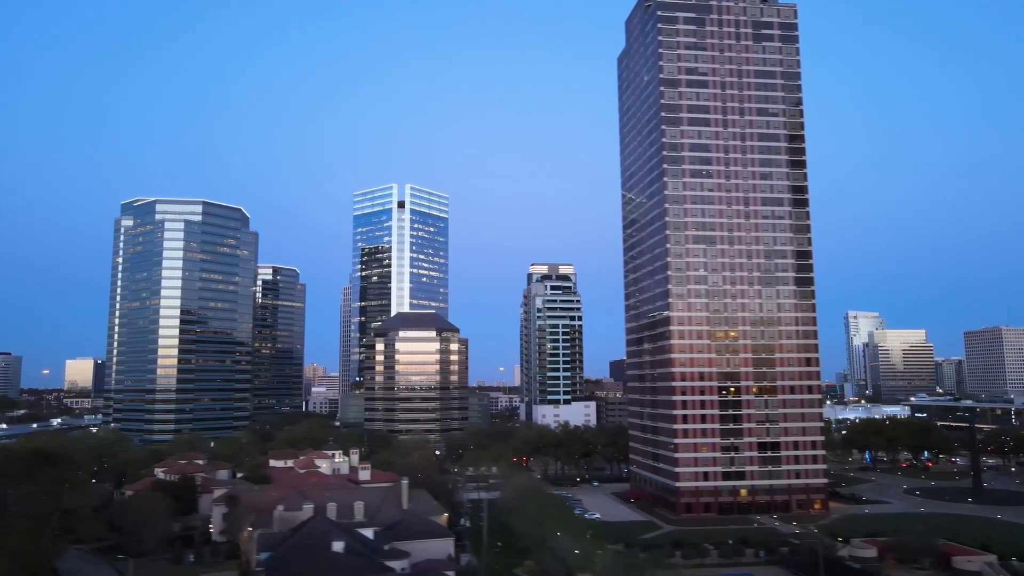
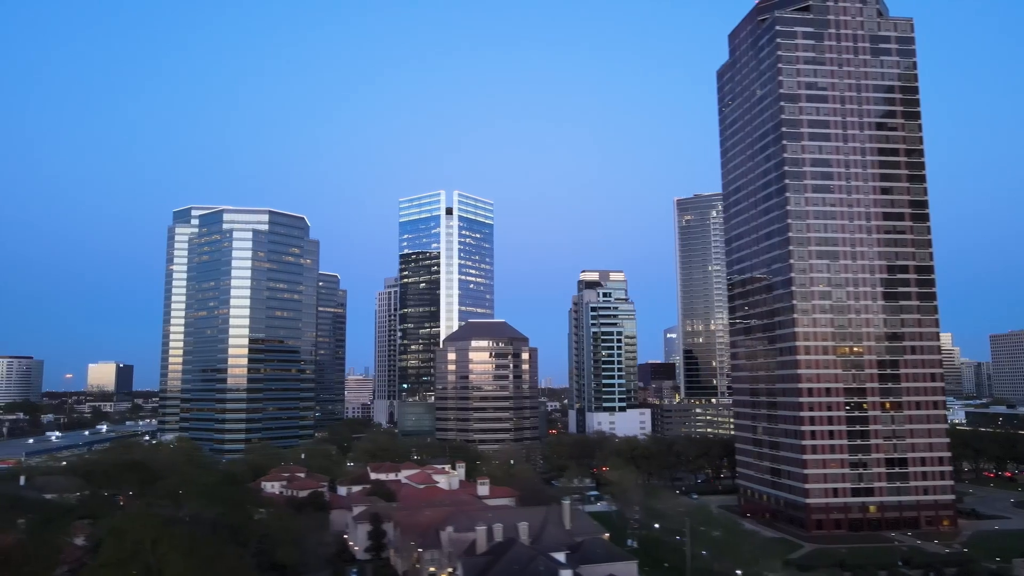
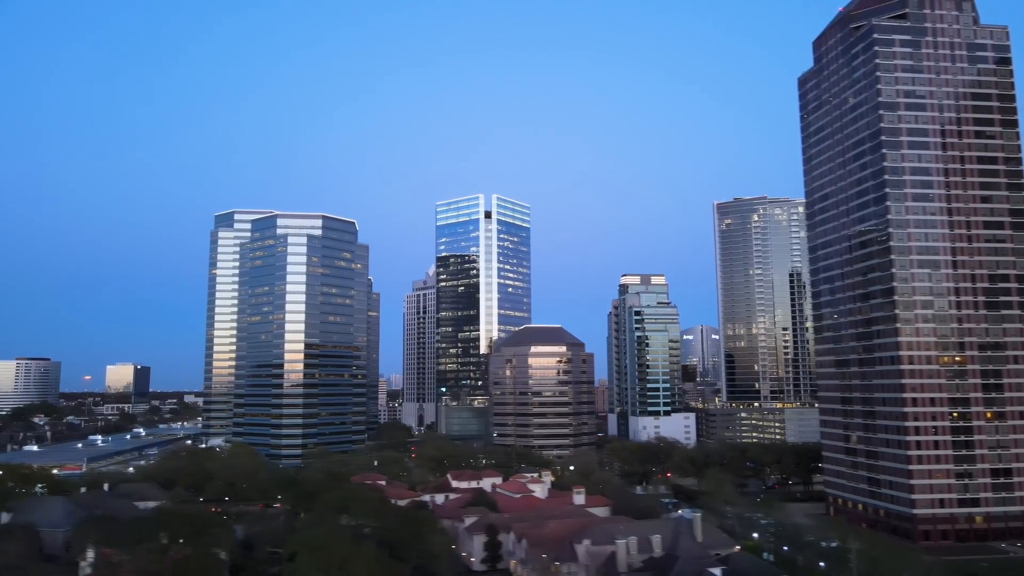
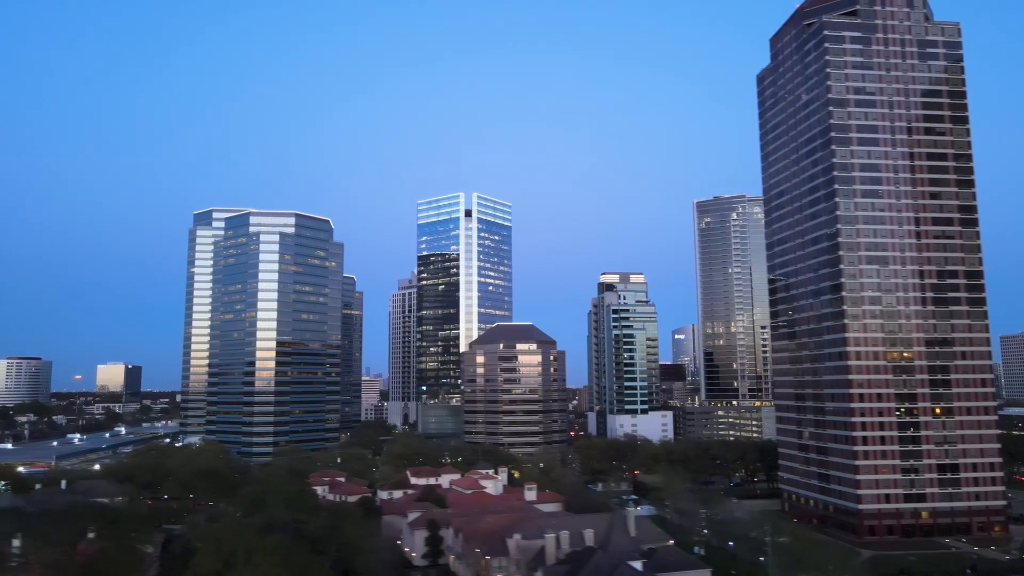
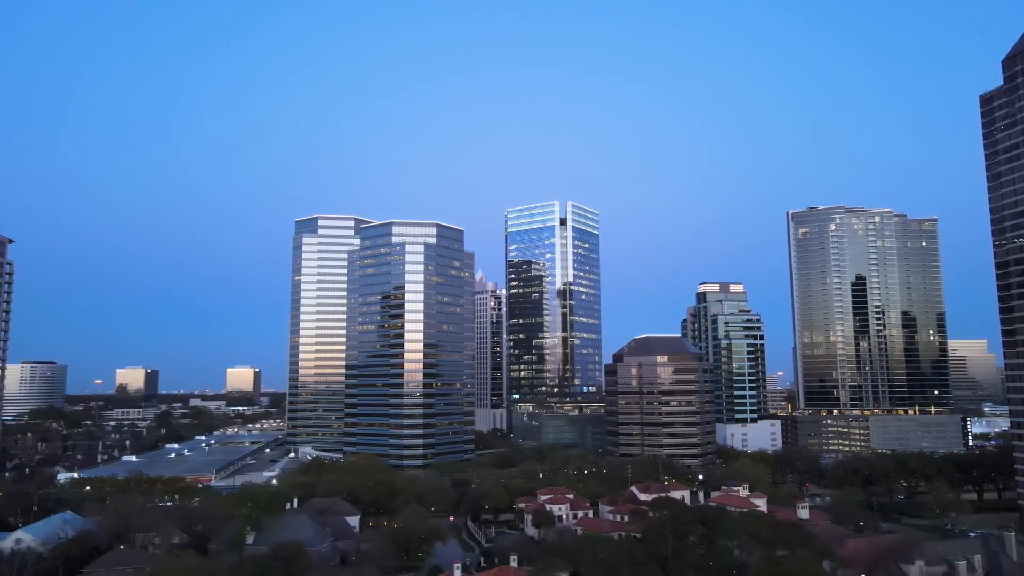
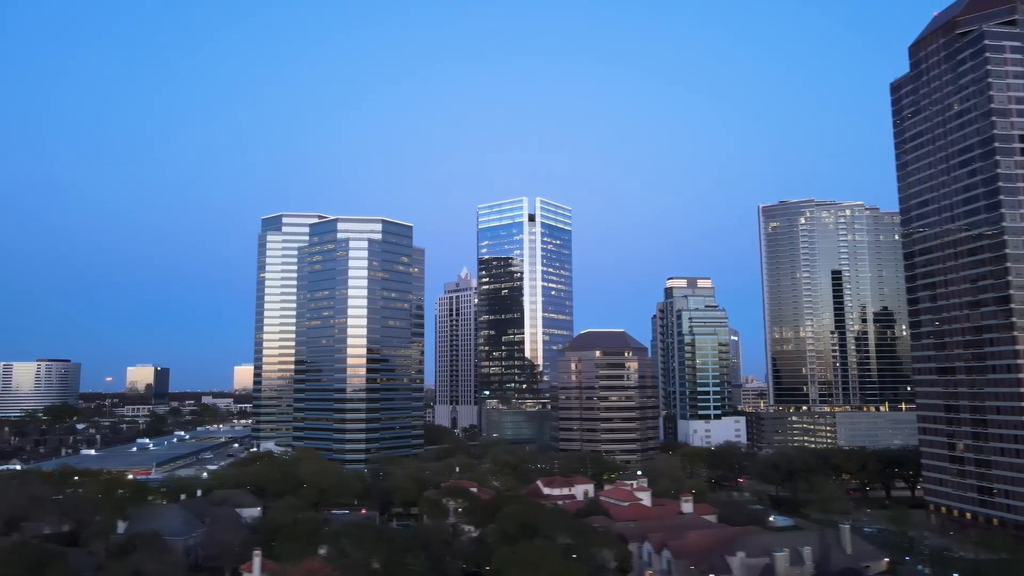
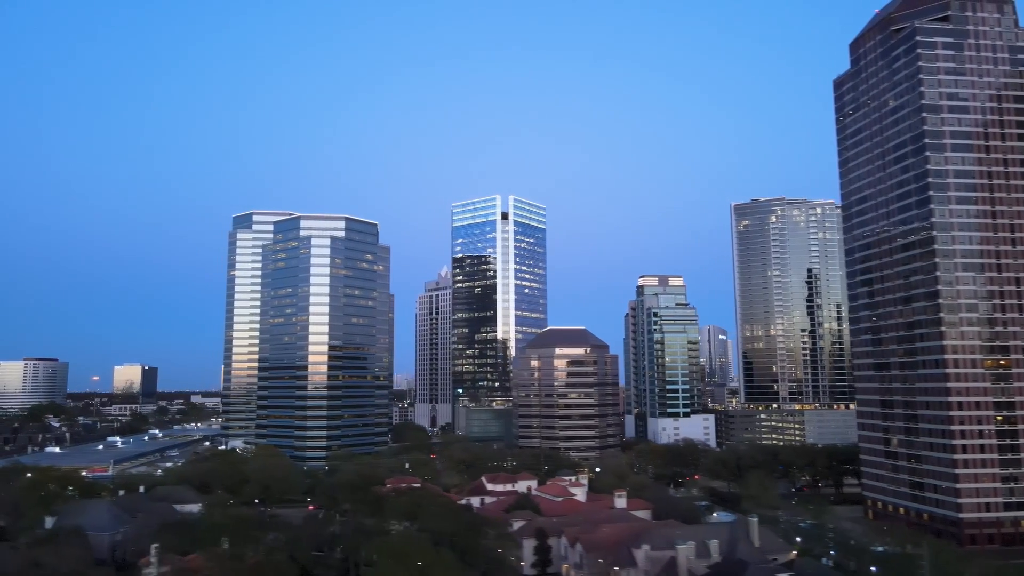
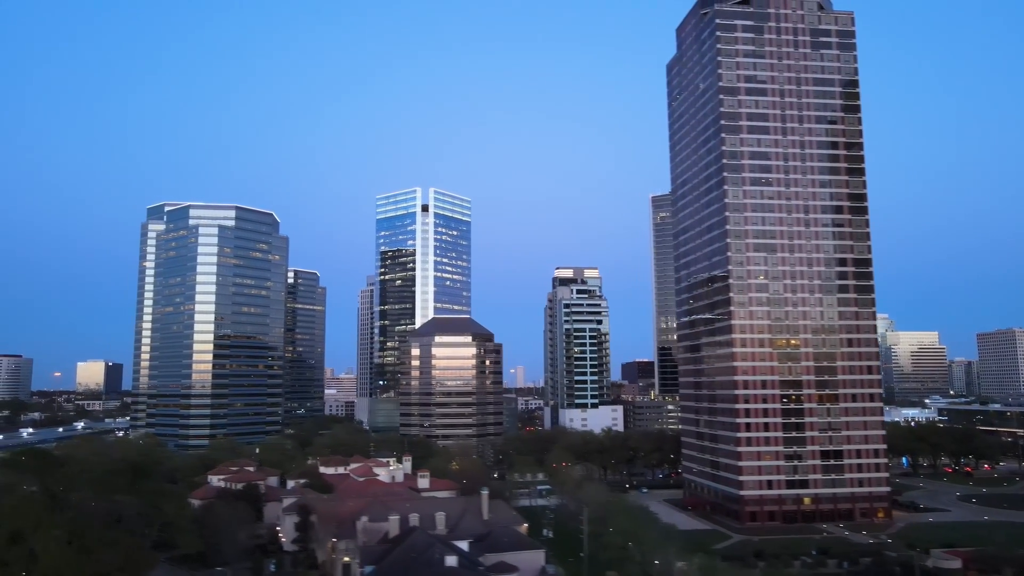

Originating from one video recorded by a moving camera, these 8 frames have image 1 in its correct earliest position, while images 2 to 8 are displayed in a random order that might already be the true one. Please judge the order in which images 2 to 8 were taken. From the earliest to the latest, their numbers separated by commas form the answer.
8, 2, 4, 3, 7, 6, 5
